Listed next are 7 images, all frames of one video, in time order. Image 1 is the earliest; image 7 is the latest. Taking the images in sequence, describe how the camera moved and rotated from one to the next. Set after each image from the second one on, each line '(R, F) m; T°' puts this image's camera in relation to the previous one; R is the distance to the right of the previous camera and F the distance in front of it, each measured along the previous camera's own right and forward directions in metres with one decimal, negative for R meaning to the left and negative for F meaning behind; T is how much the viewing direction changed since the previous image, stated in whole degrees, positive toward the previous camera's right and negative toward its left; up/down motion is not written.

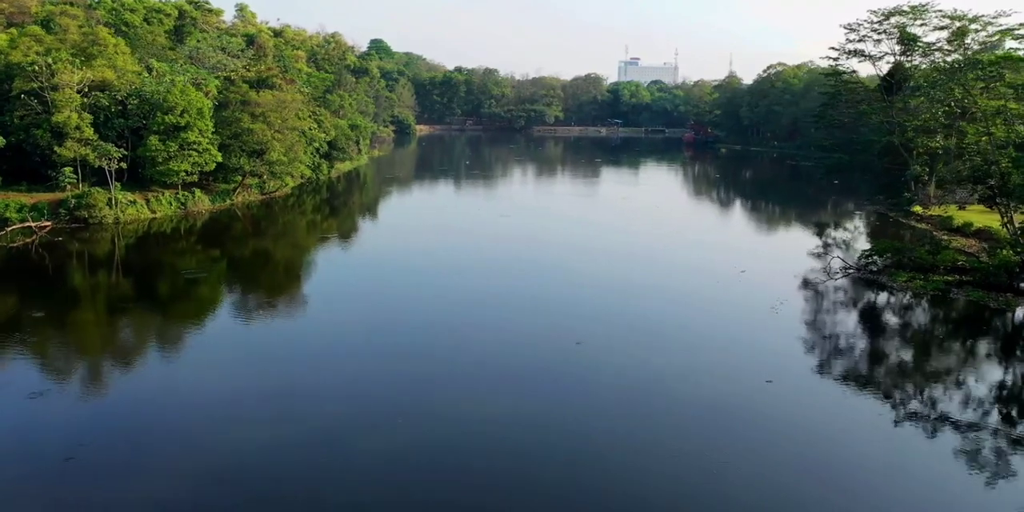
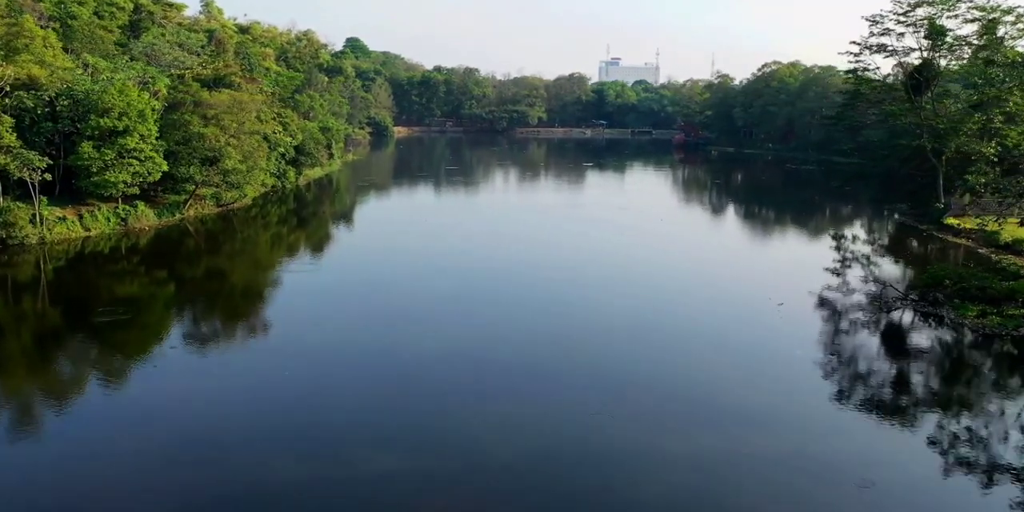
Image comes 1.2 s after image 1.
(-0.2, +2.0) m; +2°
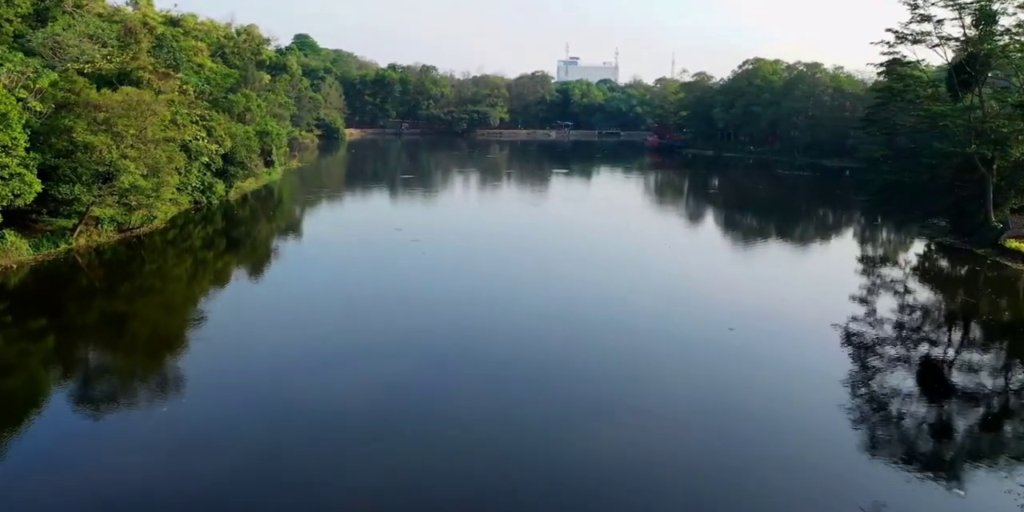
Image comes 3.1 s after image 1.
(-0.3, +3.0) m; +3°
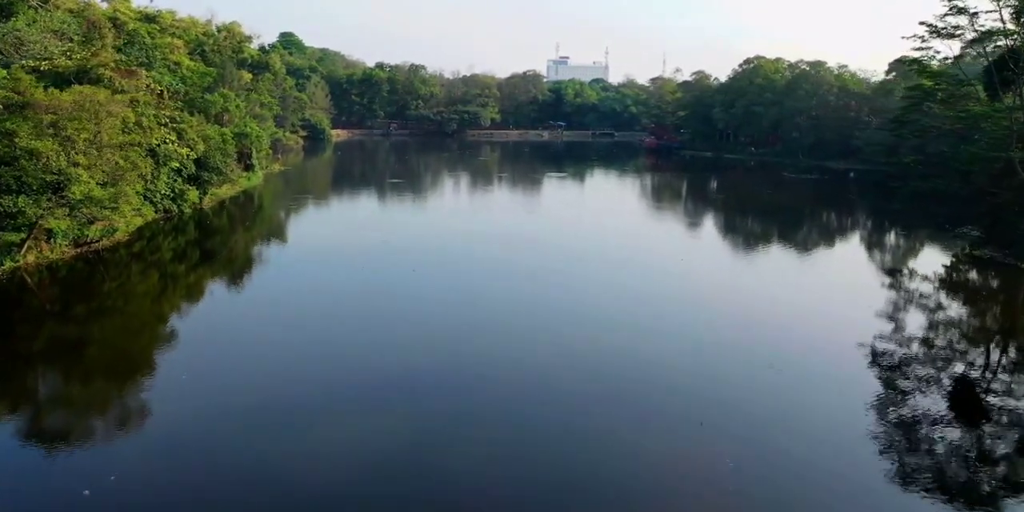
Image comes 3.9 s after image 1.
(-0.2, +1.3) m; +1°
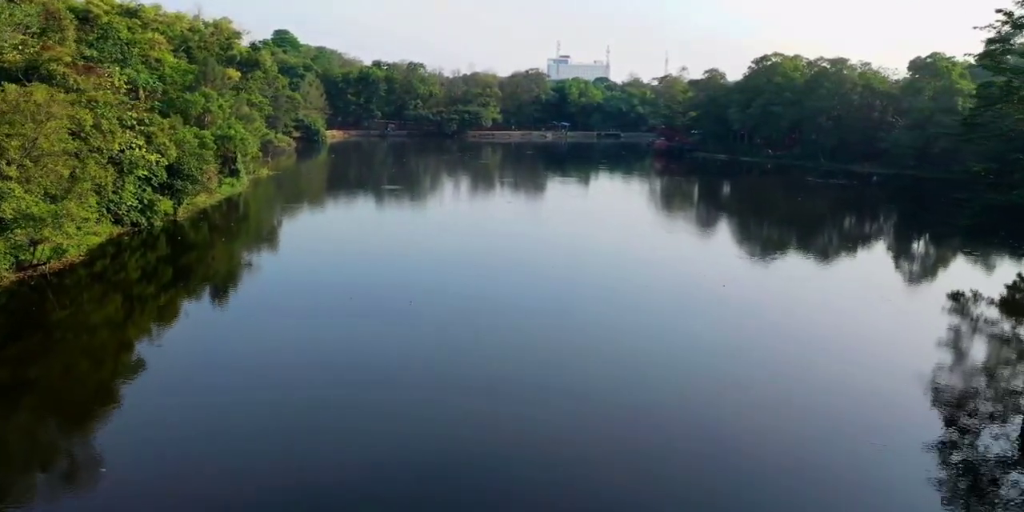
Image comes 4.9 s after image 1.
(-0.2, +1.7) m; 0°
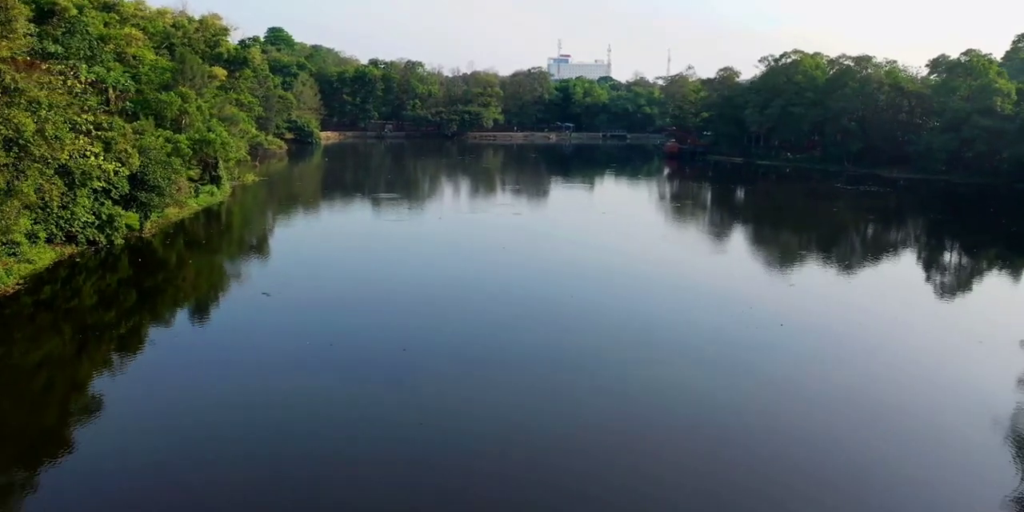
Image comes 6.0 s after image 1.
(-0.2, +1.8) m; 0°
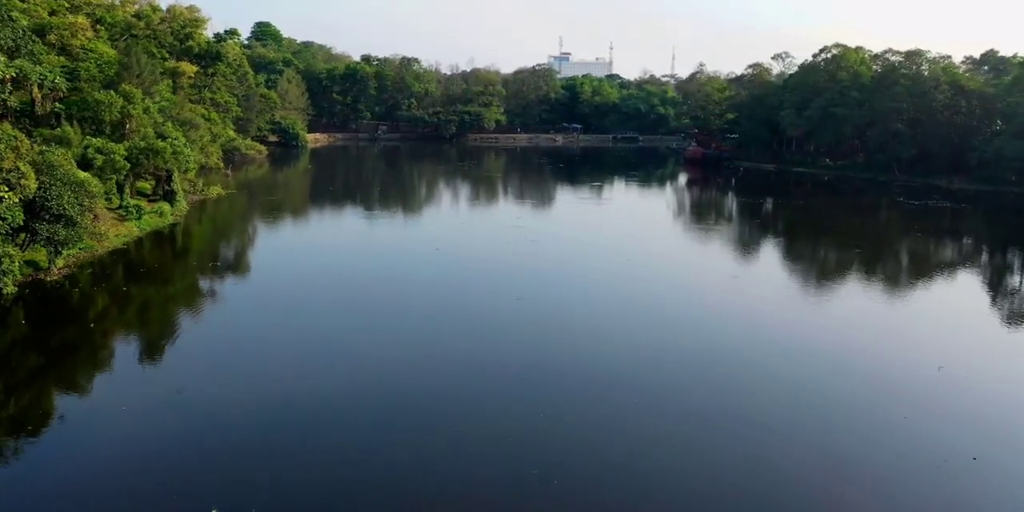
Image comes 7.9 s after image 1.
(-0.3, +3.2) m; 0°
